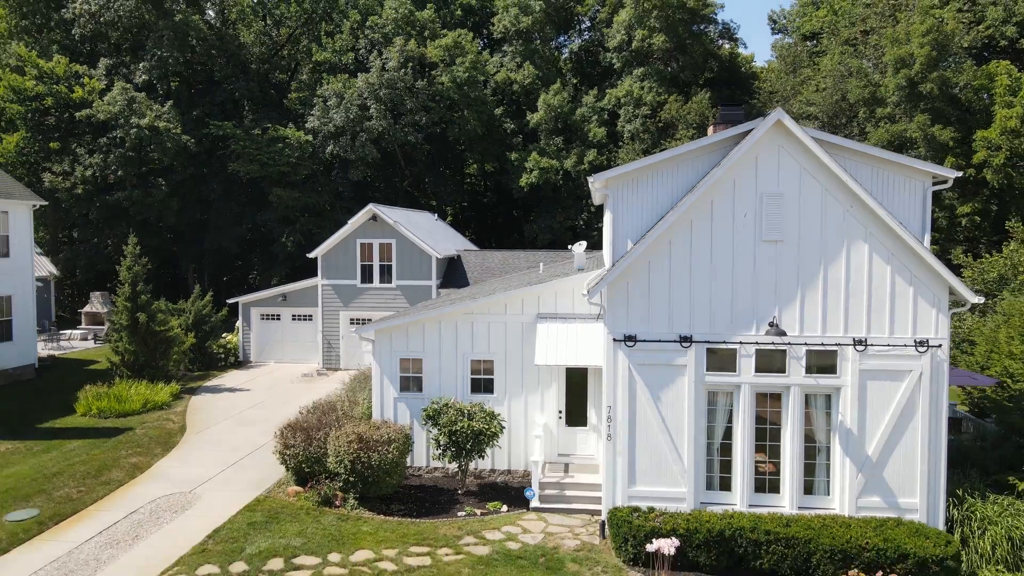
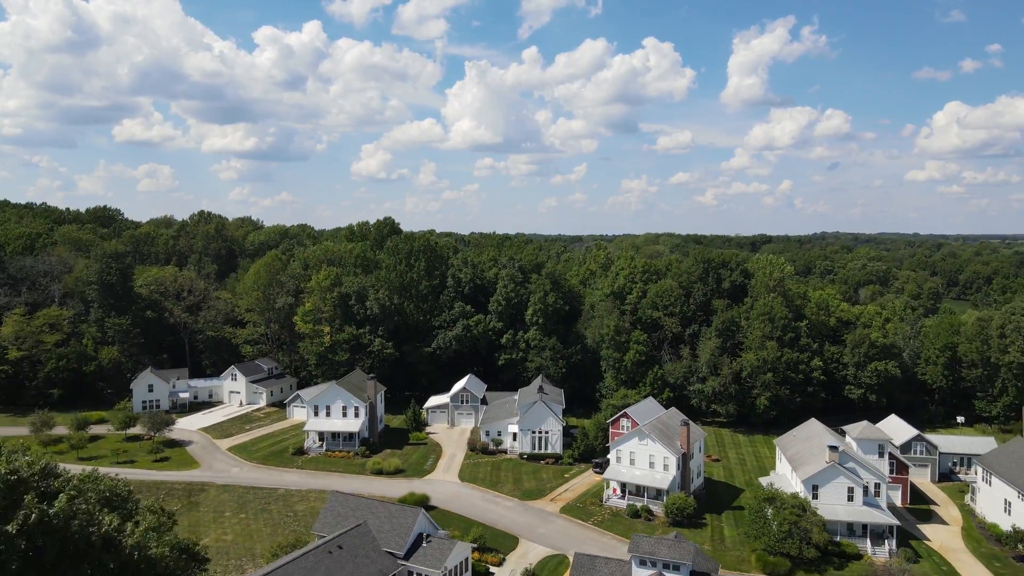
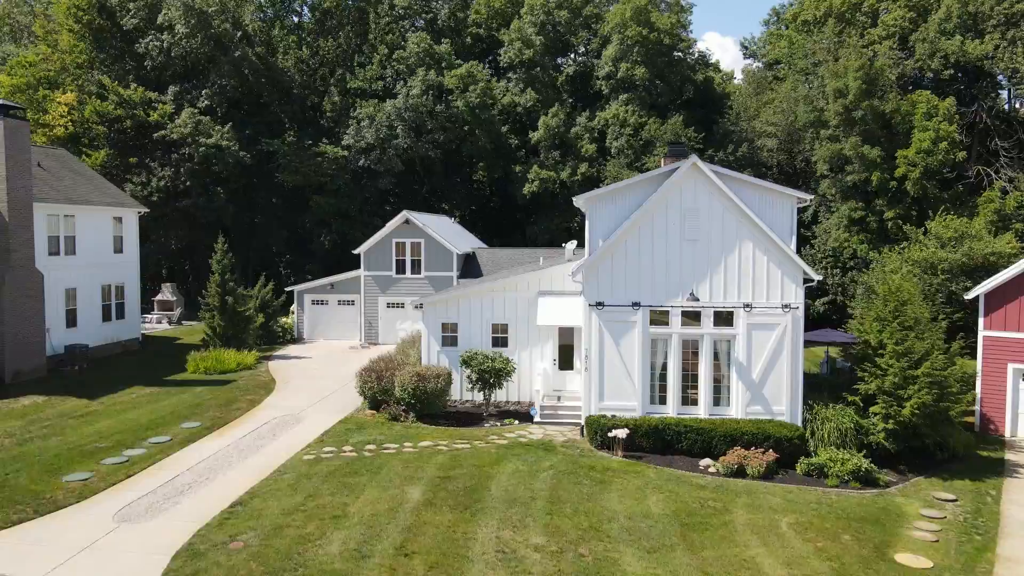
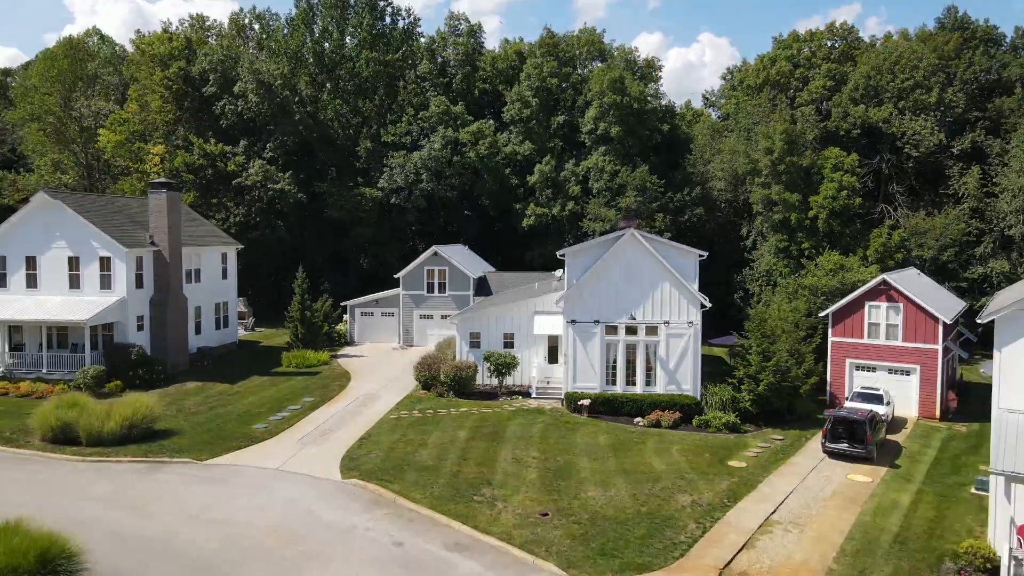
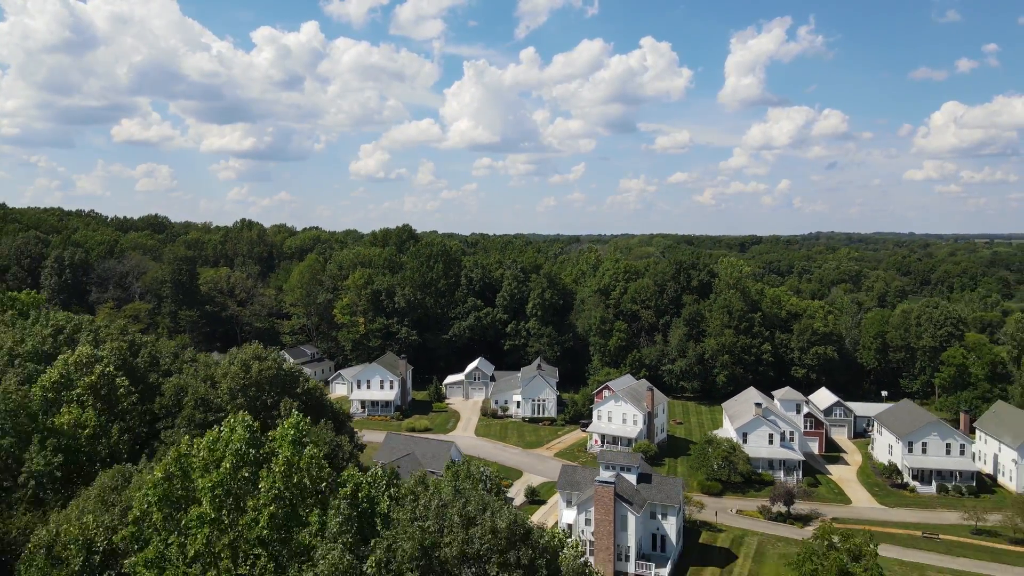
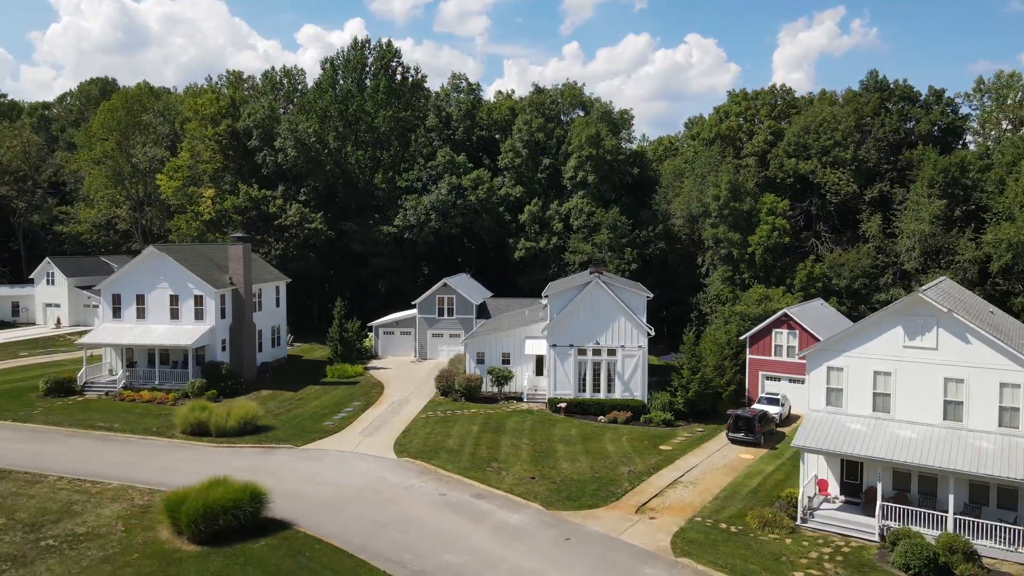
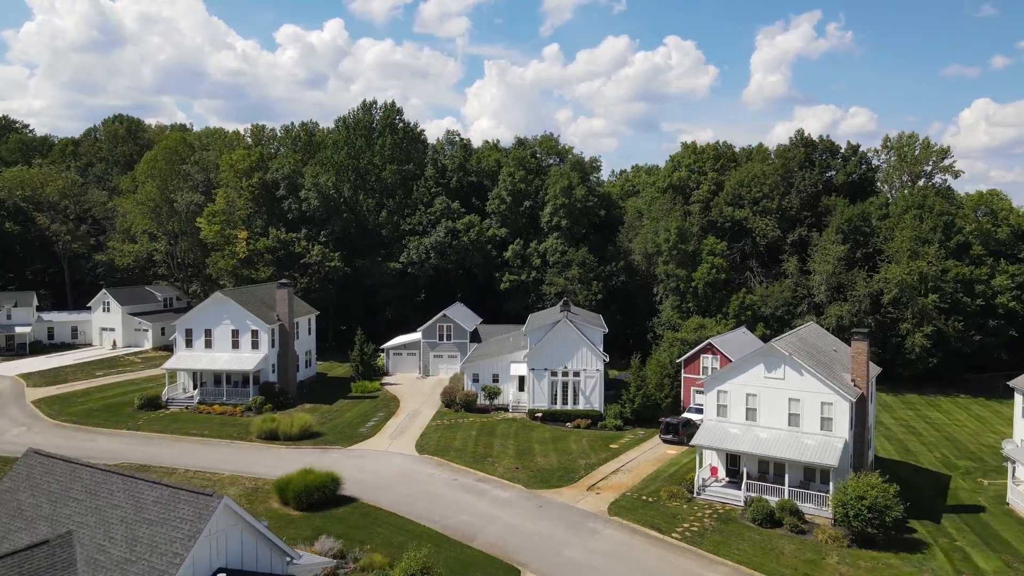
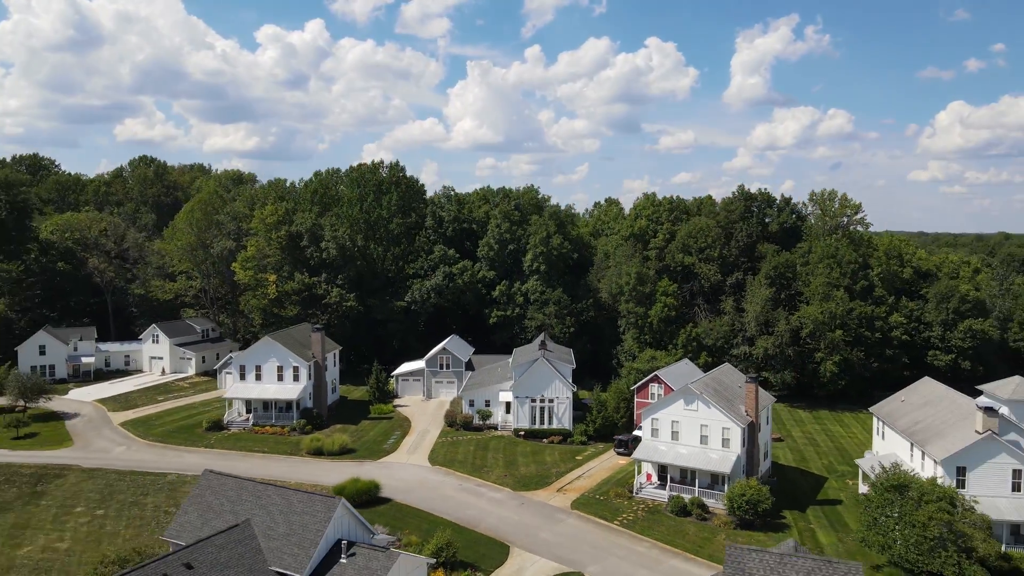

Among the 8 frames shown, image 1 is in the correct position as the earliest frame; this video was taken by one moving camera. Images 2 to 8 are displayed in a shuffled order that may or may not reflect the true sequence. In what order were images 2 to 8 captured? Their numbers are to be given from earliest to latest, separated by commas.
3, 4, 6, 7, 8, 2, 5
